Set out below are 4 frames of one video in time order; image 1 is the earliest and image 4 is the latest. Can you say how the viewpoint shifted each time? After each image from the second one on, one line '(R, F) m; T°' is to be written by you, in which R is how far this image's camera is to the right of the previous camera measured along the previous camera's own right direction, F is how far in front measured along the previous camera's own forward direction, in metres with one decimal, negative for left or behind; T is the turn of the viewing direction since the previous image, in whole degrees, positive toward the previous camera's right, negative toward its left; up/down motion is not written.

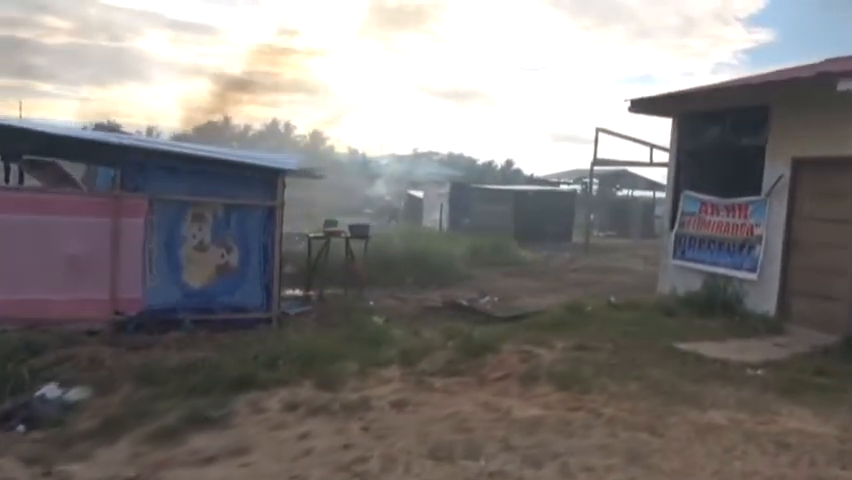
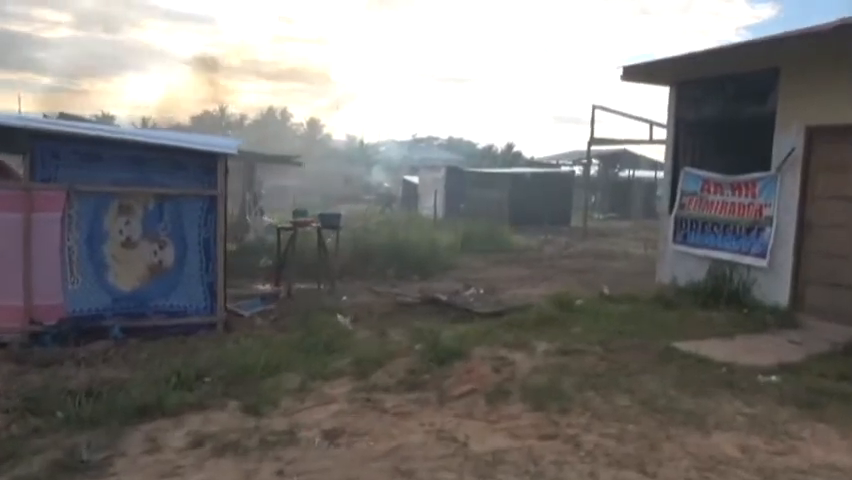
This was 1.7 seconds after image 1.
(+0.6, +1.3) m; 0°
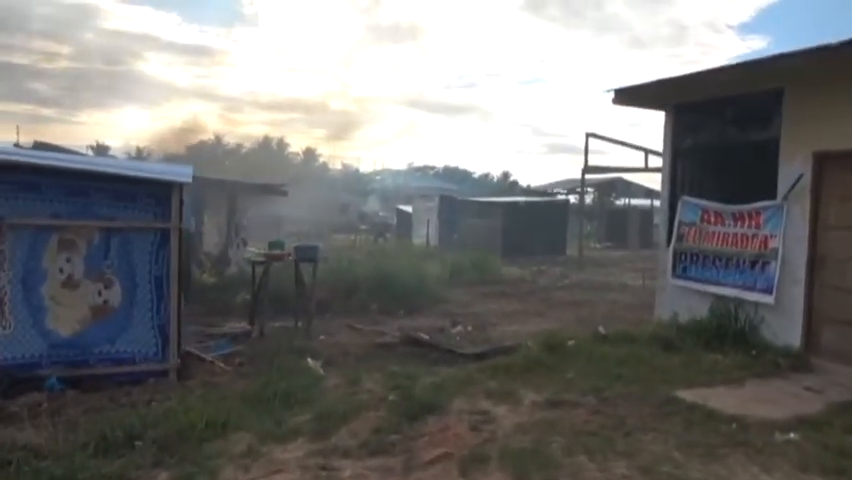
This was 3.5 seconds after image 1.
(+0.3, +0.8) m; 0°
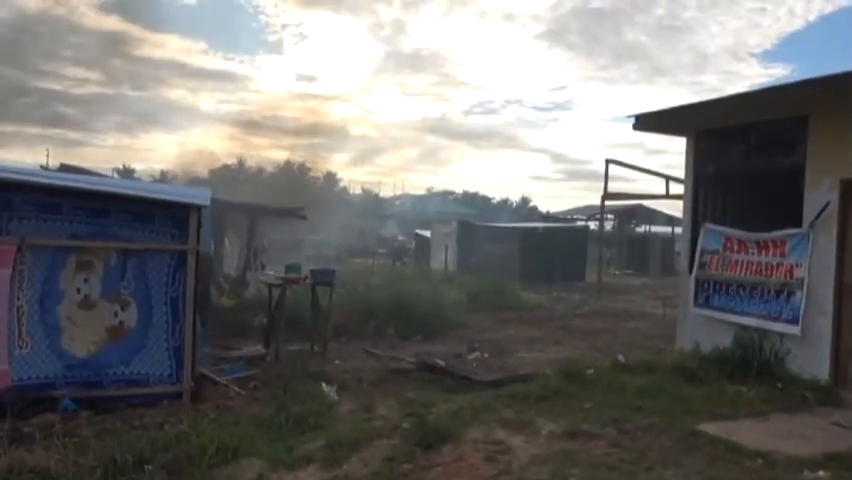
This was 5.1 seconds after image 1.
(0.0, +0.1) m; -2°
